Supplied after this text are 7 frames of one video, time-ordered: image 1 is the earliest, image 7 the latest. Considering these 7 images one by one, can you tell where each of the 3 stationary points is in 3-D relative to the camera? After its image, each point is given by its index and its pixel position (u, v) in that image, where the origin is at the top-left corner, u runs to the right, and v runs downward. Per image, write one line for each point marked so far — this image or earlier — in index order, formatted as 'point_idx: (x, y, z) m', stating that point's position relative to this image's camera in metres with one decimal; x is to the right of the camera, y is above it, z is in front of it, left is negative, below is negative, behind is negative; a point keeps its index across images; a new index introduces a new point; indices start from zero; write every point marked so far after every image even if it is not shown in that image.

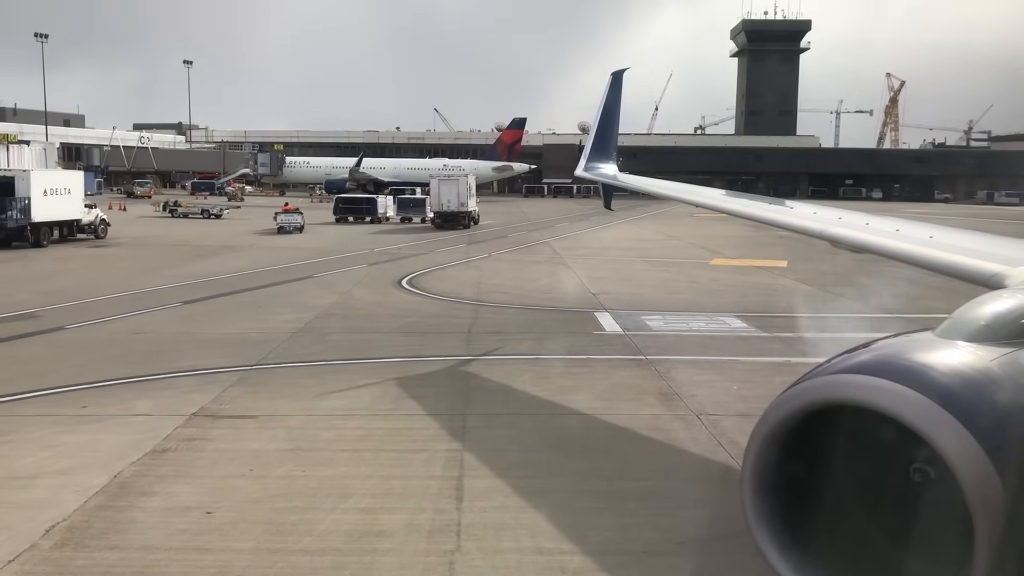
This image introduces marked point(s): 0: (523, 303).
0: (+0.3, -0.3, +19.1) m
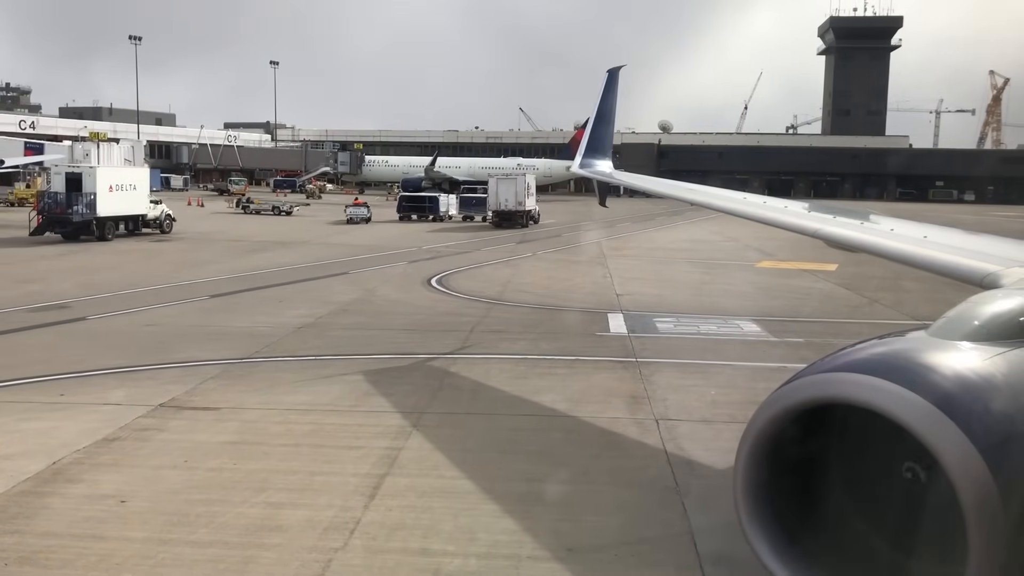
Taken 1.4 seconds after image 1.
0: (+0.6, -0.3, +19.0) m
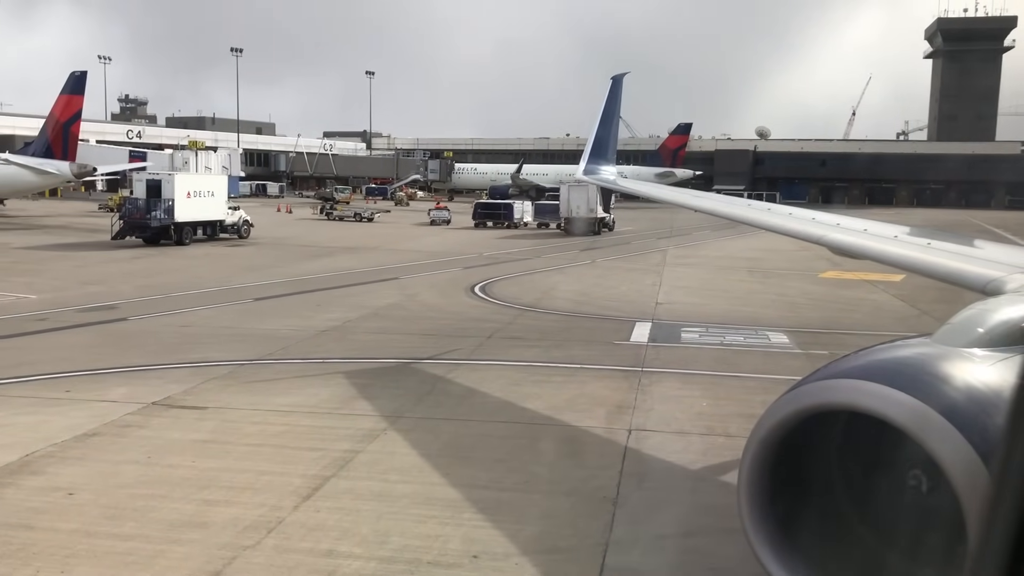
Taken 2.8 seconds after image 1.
0: (+1.3, -0.5, +18.8) m
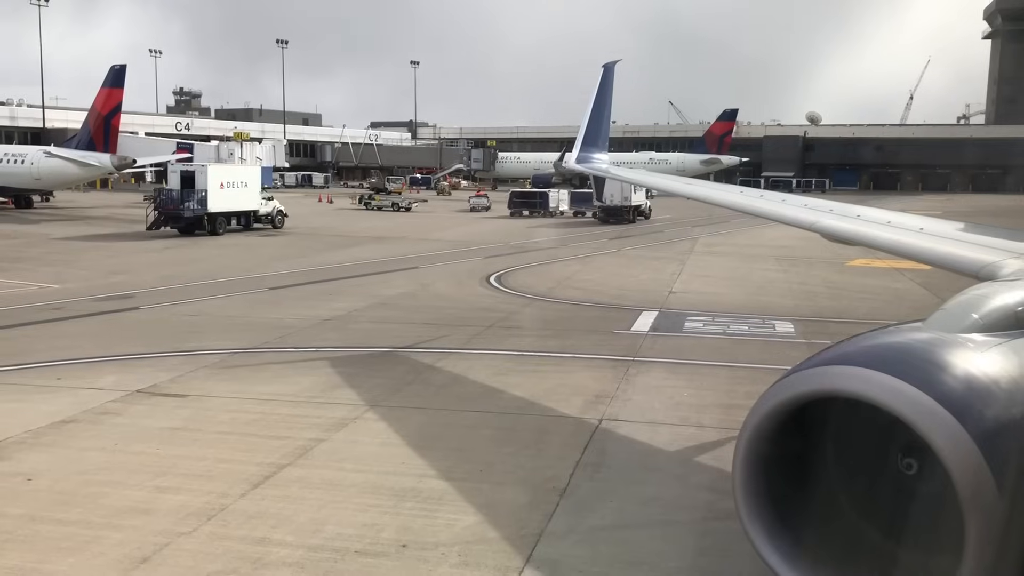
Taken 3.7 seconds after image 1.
0: (+1.5, -0.2, +18.7) m
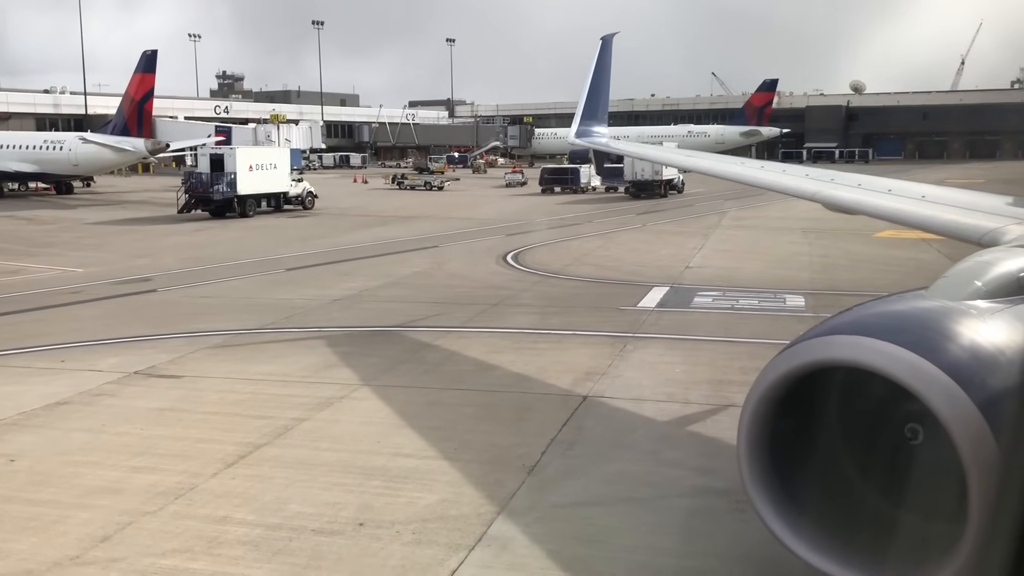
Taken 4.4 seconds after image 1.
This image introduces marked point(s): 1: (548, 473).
0: (+1.7, +0.2, +18.6) m
1: (+0.3, -1.5, +8.0) m
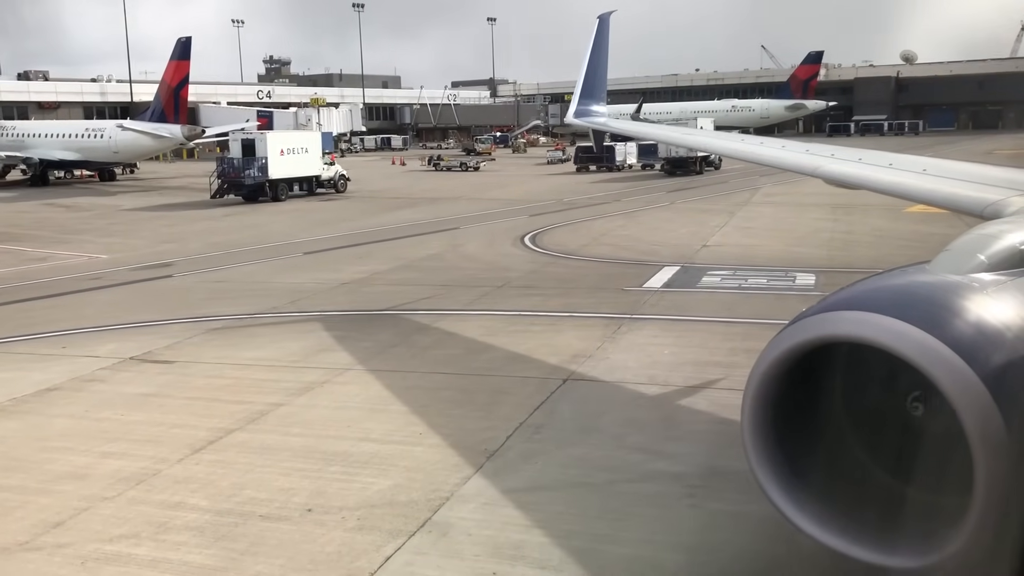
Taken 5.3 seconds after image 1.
0: (+1.9, +0.6, +18.4) m
1: (0.0, -1.3, +8.0) m
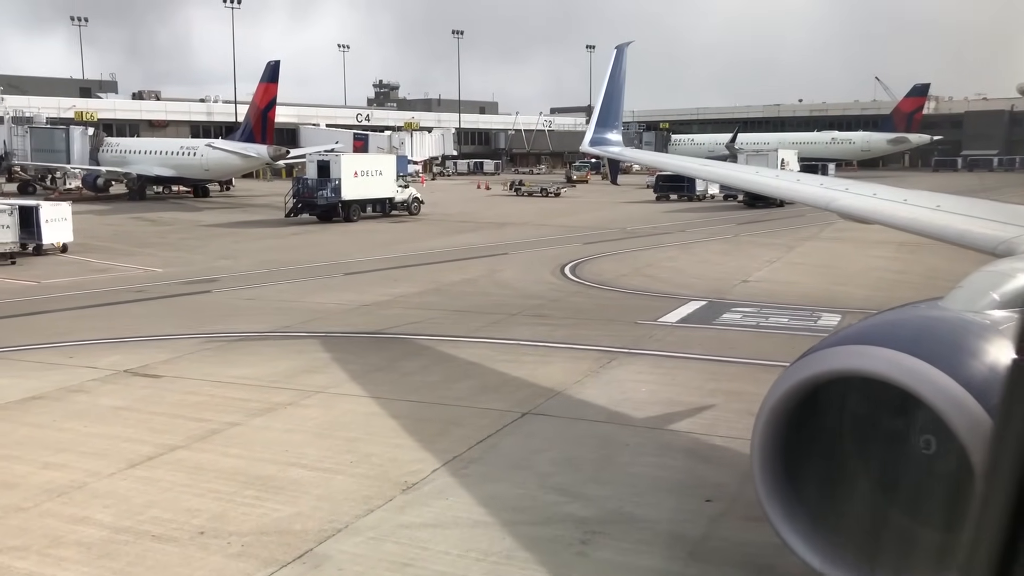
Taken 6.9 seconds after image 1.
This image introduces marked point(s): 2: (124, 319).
0: (+2.5, 0.0, +18.0) m
1: (-0.7, -1.6, +7.8) m
2: (-6.1, -0.5, +15.9) m
